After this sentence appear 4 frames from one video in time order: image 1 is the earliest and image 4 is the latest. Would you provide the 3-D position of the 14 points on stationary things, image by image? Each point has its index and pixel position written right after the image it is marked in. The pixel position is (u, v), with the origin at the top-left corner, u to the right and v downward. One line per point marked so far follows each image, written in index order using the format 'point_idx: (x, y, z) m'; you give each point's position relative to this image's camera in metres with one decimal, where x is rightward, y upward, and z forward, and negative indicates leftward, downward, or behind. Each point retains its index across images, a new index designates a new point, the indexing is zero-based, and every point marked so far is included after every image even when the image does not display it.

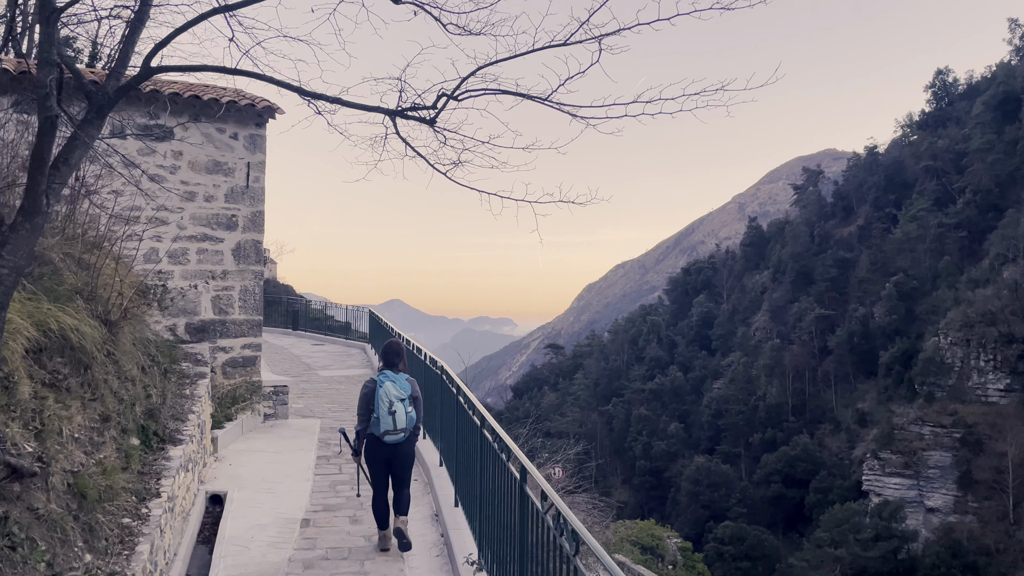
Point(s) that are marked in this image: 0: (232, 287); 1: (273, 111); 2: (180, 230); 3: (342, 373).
0: (-2.7, 0.0, +6.1) m
1: (-2.3, +1.7, +5.9) m
2: (-3.1, +0.5, +5.7) m
3: (-2.7, -1.3, +9.9) m
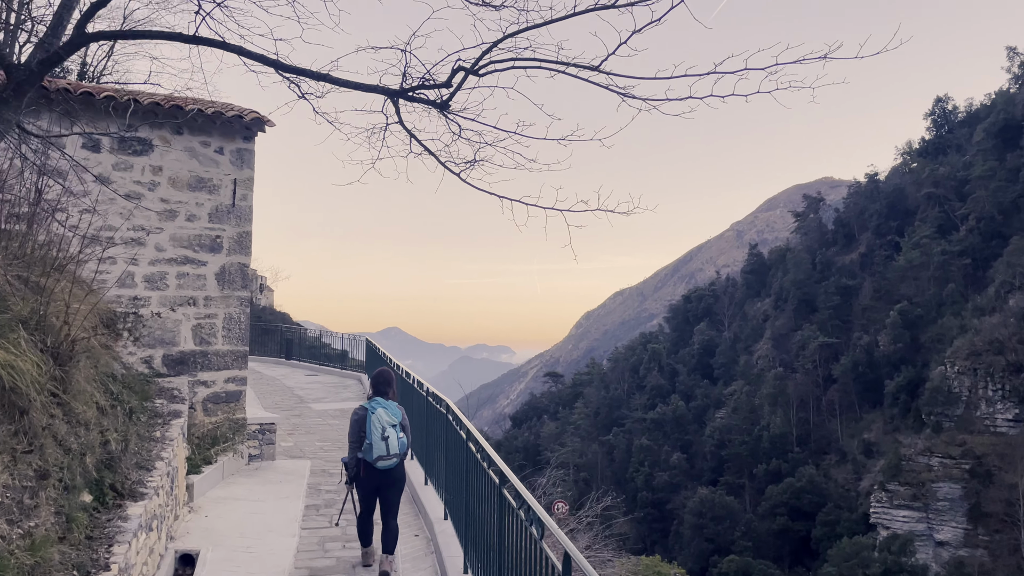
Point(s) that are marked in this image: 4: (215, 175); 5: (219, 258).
0: (-2.7, -0.3, +5.5) m
1: (-2.2, +1.5, +5.5) m
2: (-3.0, +0.3, +5.2) m
3: (-2.6, -1.8, +9.3) m
4: (-2.6, +1.0, +5.4) m
5: (-2.6, +0.3, +5.5) m
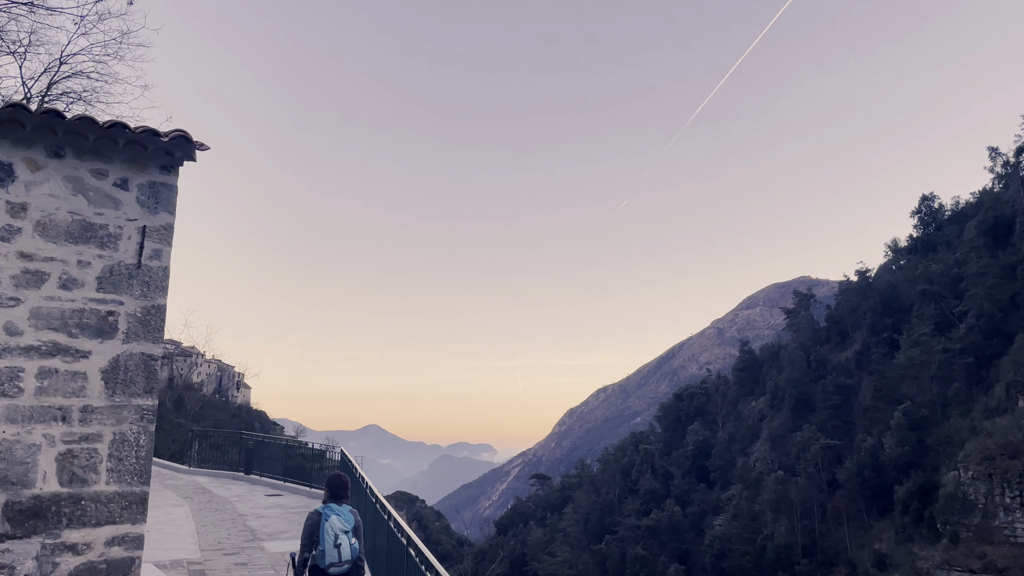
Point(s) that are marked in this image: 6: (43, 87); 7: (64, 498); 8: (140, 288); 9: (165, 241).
0: (-2.4, -0.9, +3.5) m
1: (-1.9, +0.8, +3.7) m
2: (-2.7, -0.3, +3.3) m
3: (-2.4, -2.9, +7.1) m
4: (-2.3, +0.4, +3.6) m
5: (-2.3, -0.3, +3.6) m
6: (-5.9, +2.6, +8.0) m
7: (-2.5, -1.2, +3.4) m
8: (-2.2, 0.0, +3.7) m
9: (-2.1, +0.3, +3.8) m
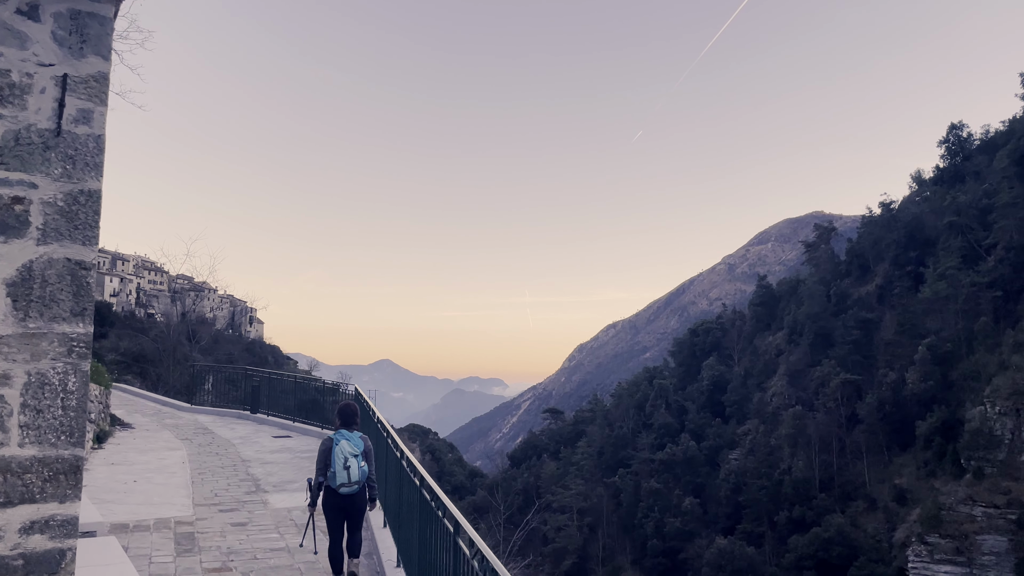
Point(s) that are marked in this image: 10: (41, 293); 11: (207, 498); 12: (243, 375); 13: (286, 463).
0: (-2.0, -0.4, +2.4) m
1: (-1.5, +1.4, +2.4) m
2: (-2.3, +0.2, +2.1) m
3: (-2.0, -2.1, +6.1) m
4: (-1.9, +0.9, +2.4) m
5: (-1.9, +0.2, +2.4) m
6: (-5.5, +3.5, +6.5) m
7: (-2.1, -0.7, +2.3) m
8: (-1.8, +0.5, +2.5) m
9: (-1.7, +0.8, +2.6) m
10: (-1.9, 0.0, +2.5) m
11: (-2.8, -2.0, +5.9) m
12: (-5.3, -1.7, +12.6) m
13: (-2.8, -2.1, +7.7) m
